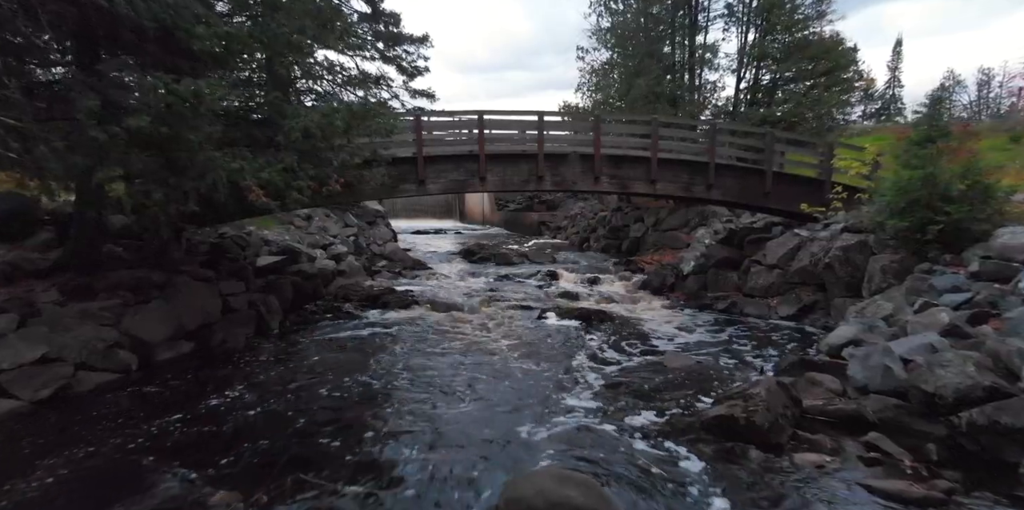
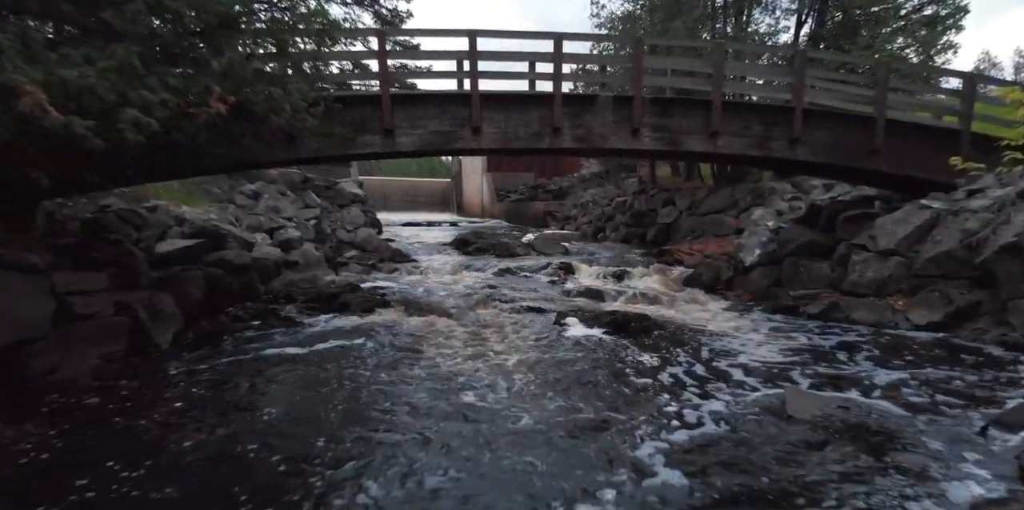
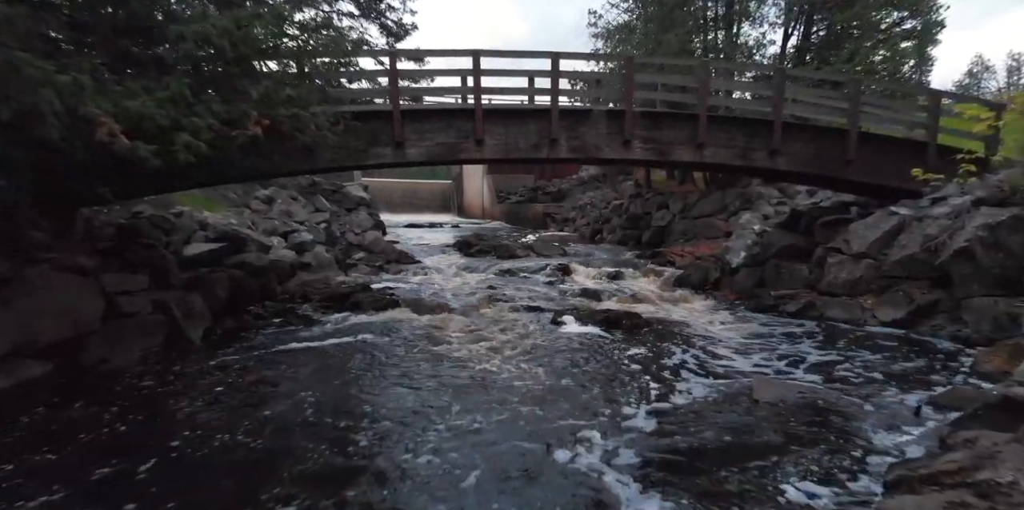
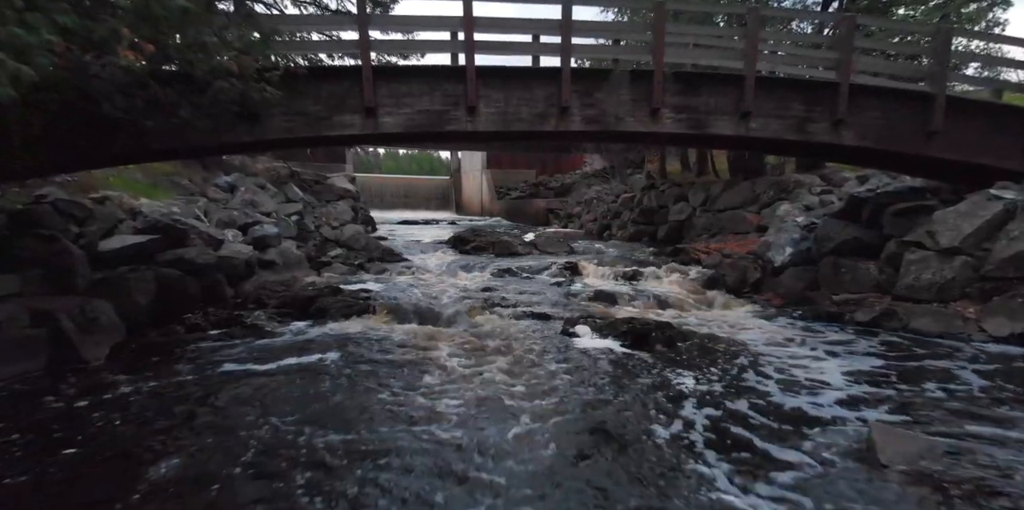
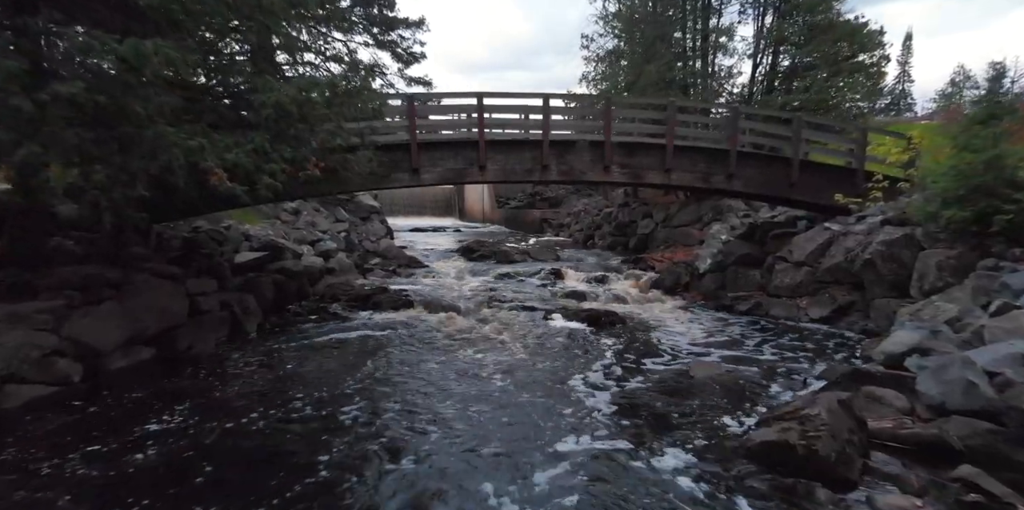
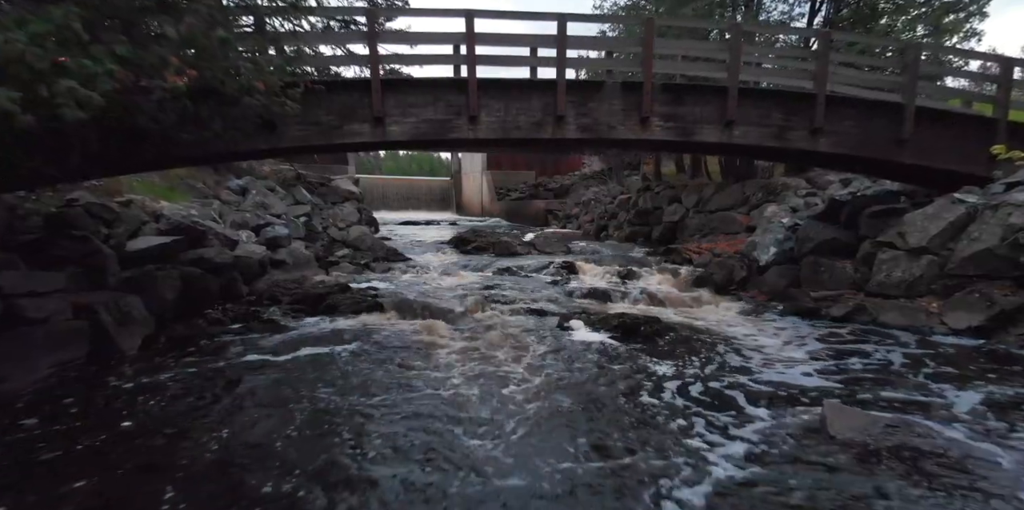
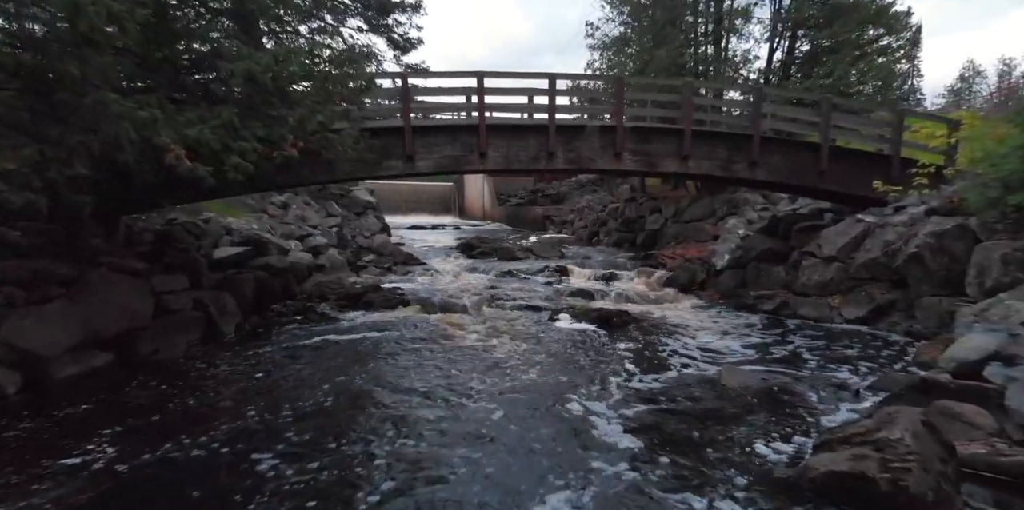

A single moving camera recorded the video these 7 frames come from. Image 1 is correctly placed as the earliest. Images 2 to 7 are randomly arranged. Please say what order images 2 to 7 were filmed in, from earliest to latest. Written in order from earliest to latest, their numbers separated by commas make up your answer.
5, 7, 3, 2, 6, 4
